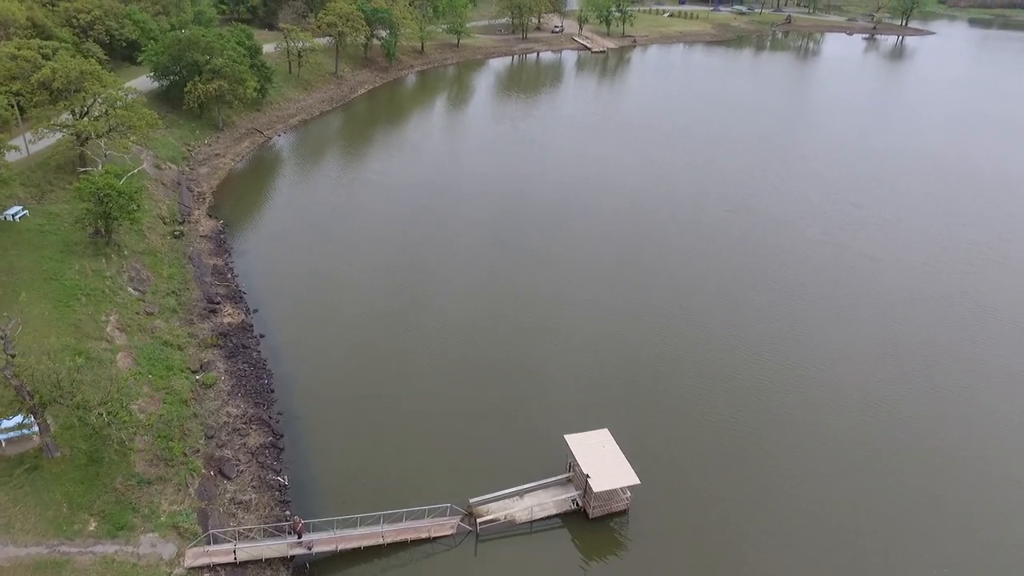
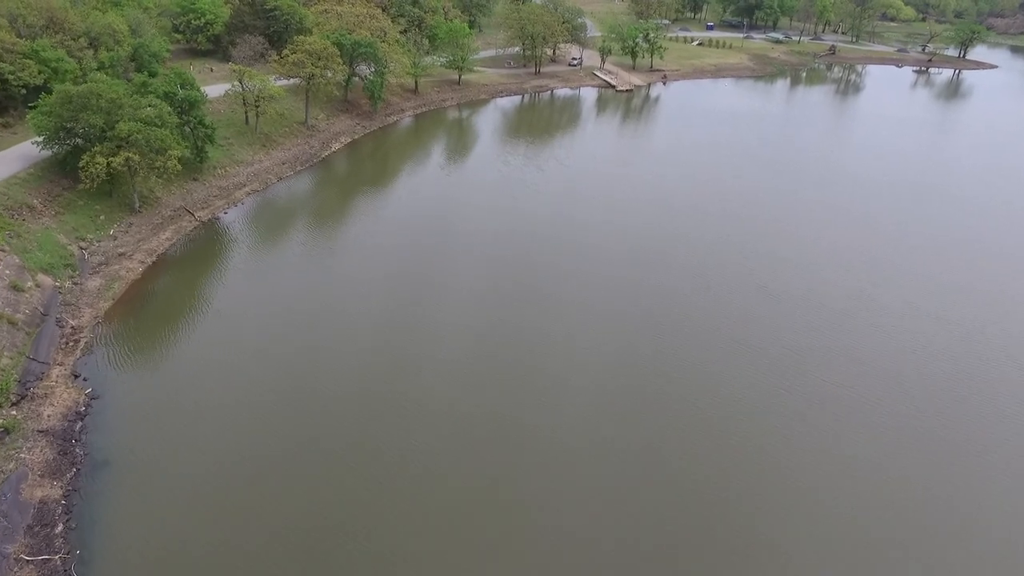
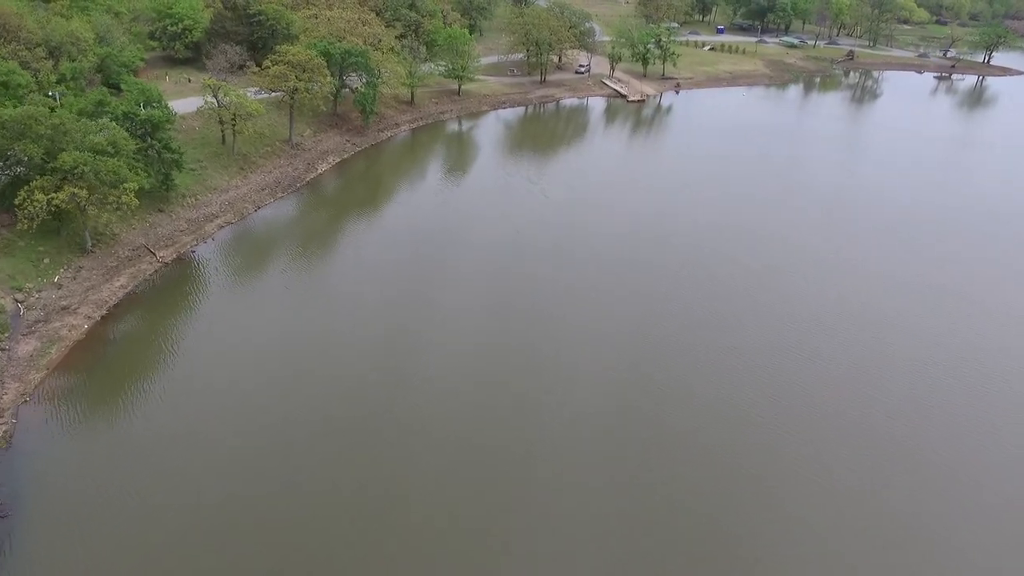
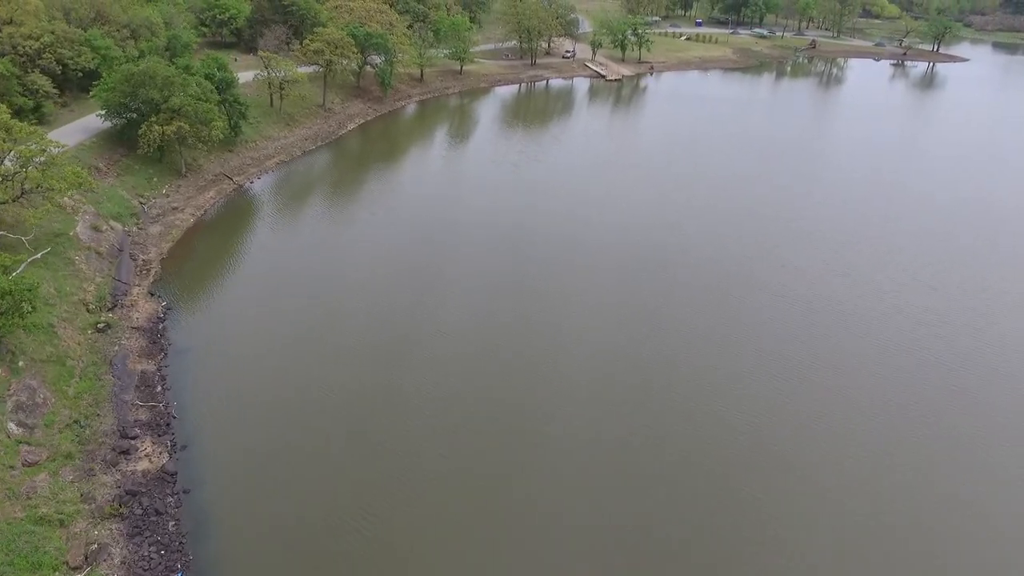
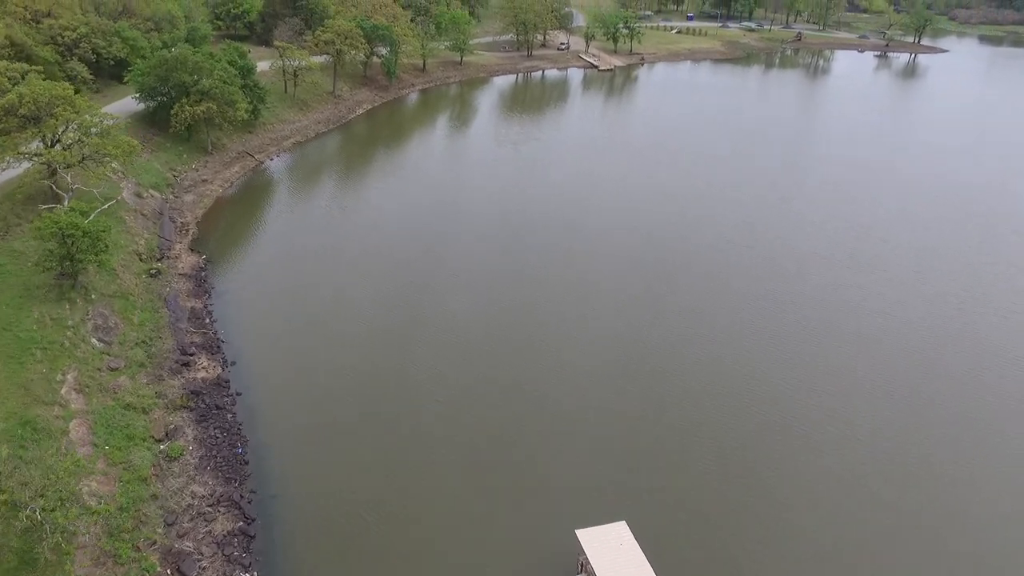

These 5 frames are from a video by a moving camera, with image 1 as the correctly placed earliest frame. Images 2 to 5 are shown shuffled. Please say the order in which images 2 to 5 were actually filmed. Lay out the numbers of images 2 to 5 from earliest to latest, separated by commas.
5, 4, 2, 3
